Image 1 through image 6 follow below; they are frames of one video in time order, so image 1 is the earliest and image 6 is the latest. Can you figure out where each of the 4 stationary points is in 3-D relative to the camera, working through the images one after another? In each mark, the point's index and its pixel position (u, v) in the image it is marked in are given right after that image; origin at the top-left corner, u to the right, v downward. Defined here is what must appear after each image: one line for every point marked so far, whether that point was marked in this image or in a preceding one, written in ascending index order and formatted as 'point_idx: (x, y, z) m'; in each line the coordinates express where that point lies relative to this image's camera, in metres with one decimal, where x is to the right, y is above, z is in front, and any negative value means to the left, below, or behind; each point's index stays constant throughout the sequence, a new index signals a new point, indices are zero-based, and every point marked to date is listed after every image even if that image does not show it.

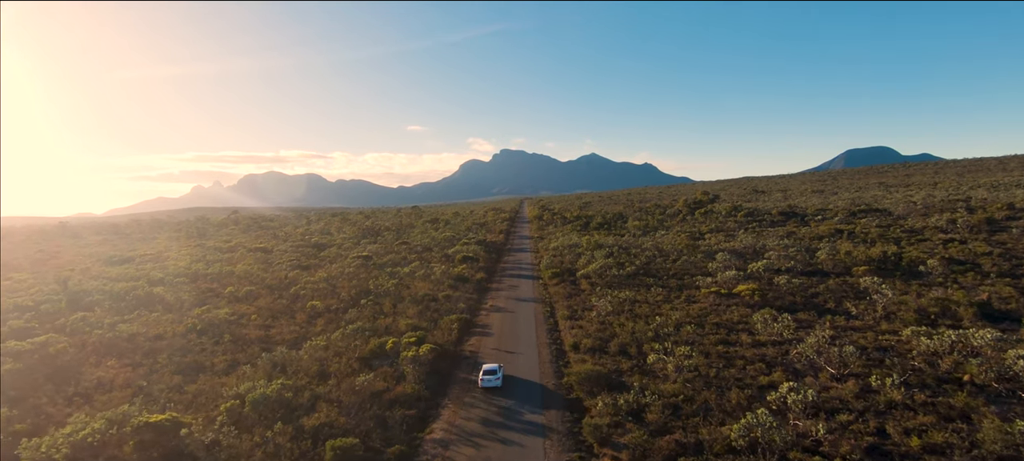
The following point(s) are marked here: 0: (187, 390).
0: (-12.0, -5.9, +19.9) m
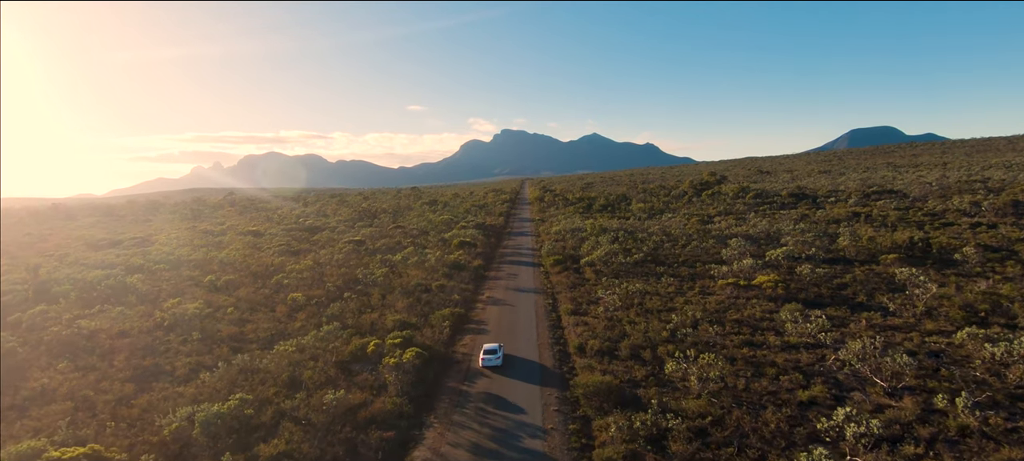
0: (-12.1, -5.5, +17.4) m
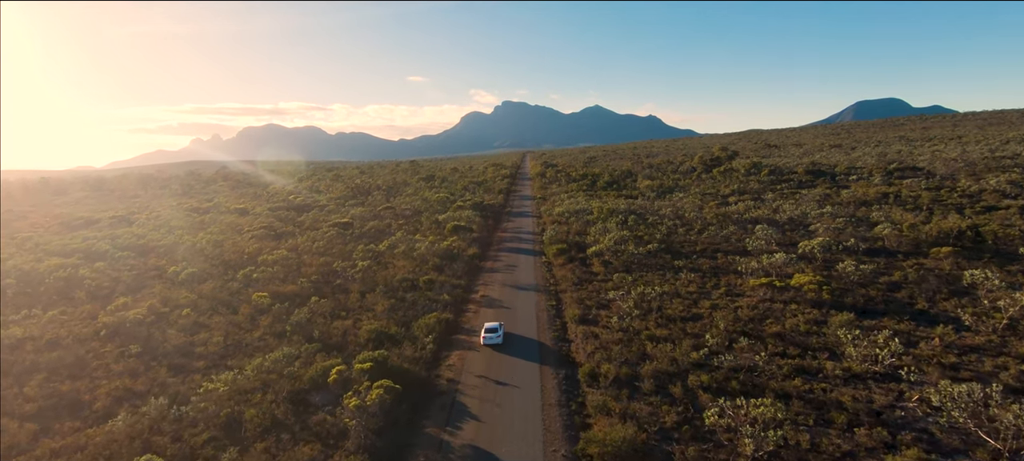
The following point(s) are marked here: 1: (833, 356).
0: (-12.2, -5.7, +13.6) m
1: (+10.2, -4.0, +17.2) m
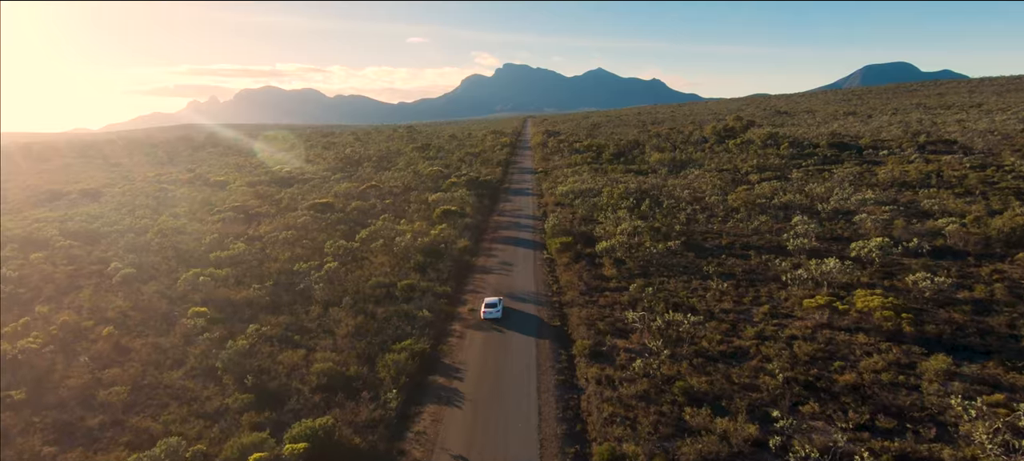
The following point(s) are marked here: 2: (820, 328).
0: (-12.5, -6.5, +9.1) m
1: (+10.0, -4.7, +12.5) m
2: (+10.6, -3.3, +18.4) m
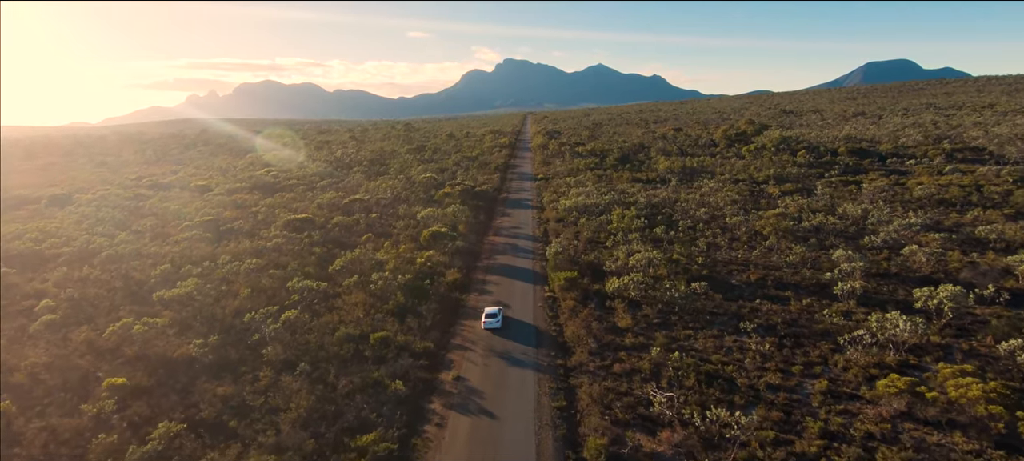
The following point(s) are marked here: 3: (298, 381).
0: (-12.7, -8.2, +4.9) m
1: (+9.8, -6.5, +8.3) m
2: (+10.4, -5.1, +14.3) m
3: (-6.9, -4.9, +17.6) m
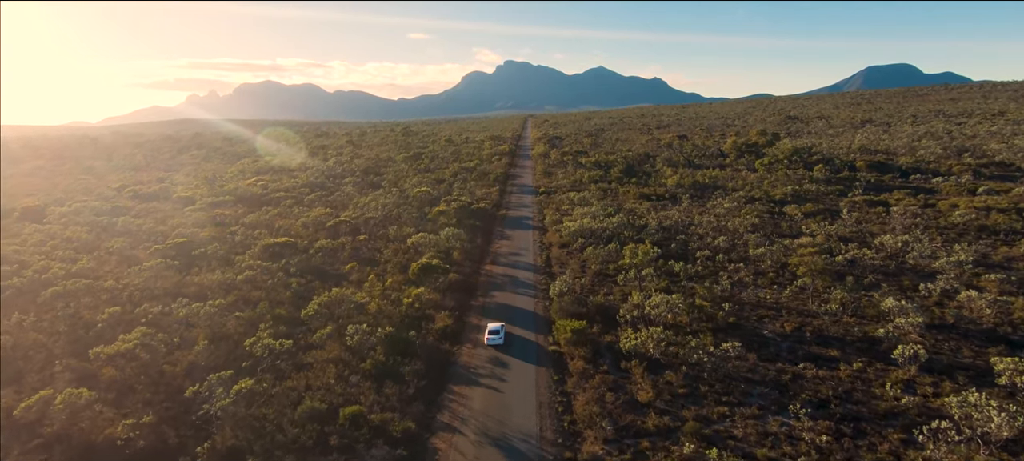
0: (-12.7, -9.8, +1.4) m
1: (+9.8, -8.3, +4.8) m
2: (+10.3, -6.9, +10.8) m
3: (-6.9, -6.6, +14.0) m
